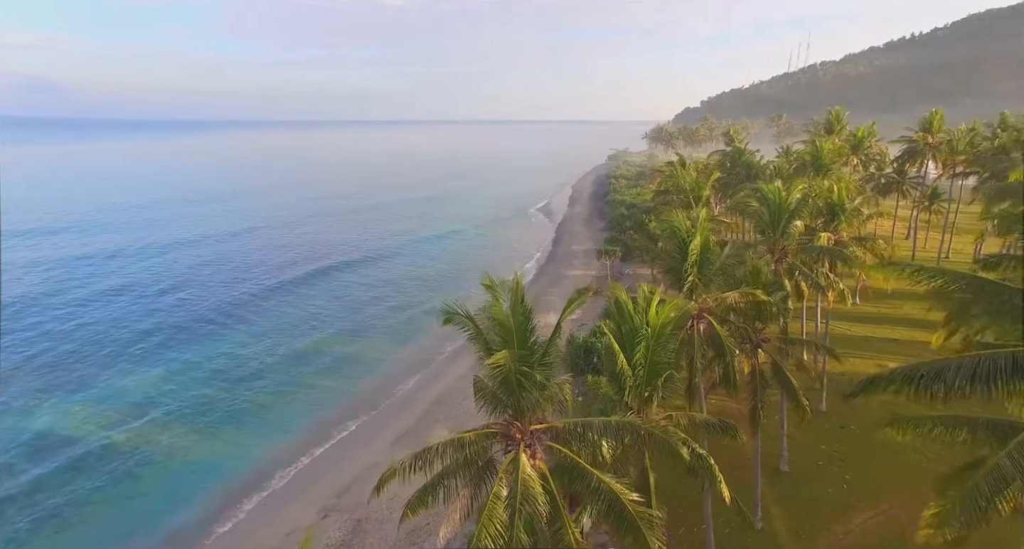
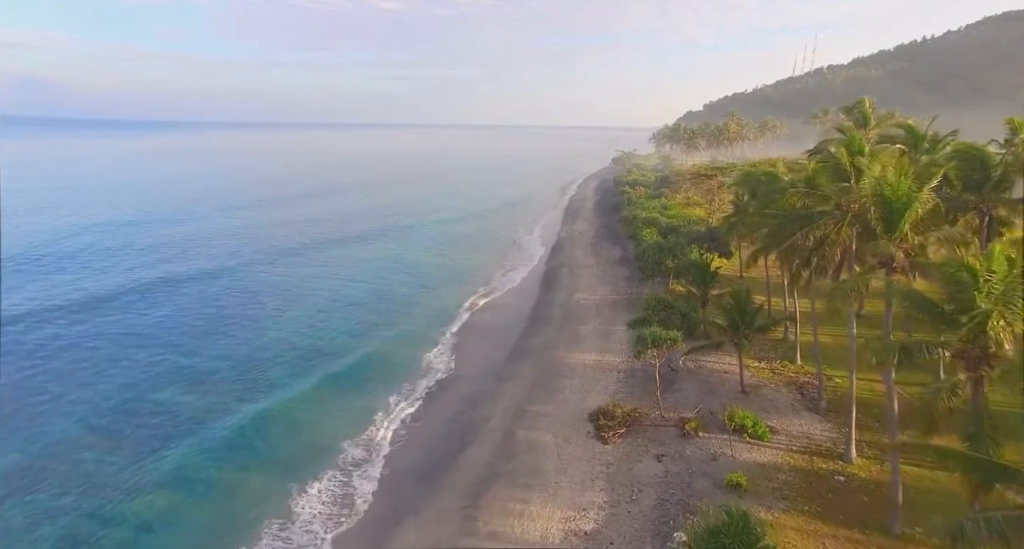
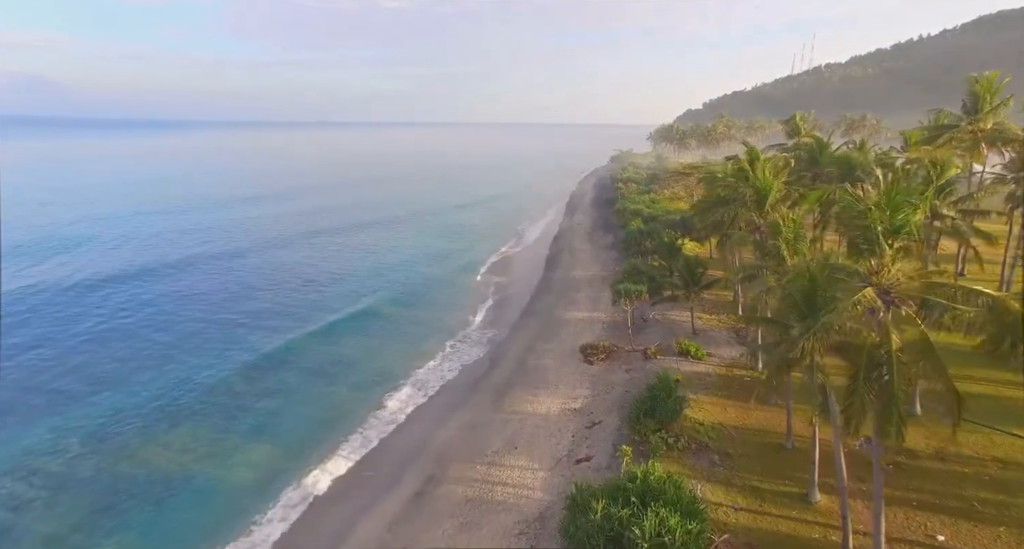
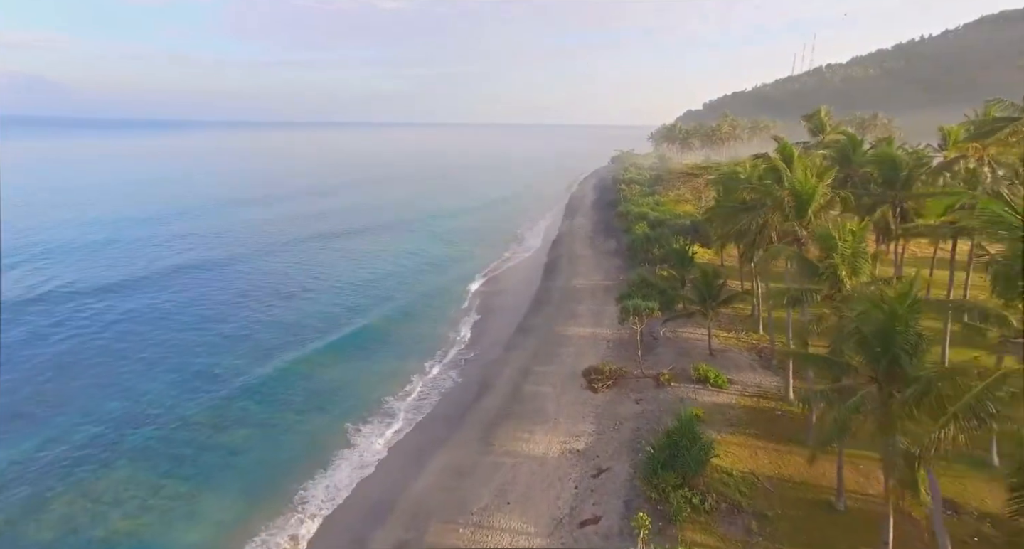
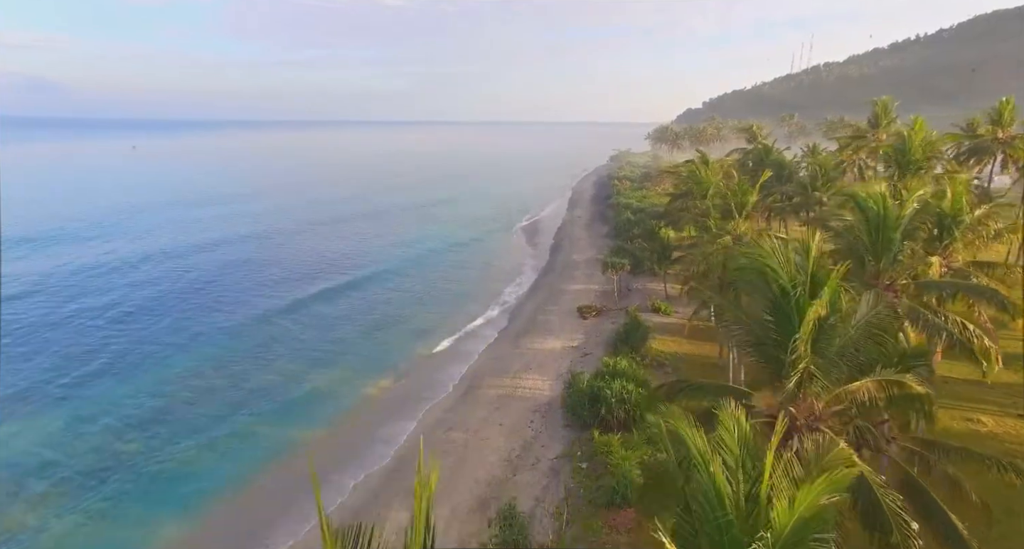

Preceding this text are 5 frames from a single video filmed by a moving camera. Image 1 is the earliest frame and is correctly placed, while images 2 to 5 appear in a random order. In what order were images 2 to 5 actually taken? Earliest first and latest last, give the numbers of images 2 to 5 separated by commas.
5, 3, 4, 2
